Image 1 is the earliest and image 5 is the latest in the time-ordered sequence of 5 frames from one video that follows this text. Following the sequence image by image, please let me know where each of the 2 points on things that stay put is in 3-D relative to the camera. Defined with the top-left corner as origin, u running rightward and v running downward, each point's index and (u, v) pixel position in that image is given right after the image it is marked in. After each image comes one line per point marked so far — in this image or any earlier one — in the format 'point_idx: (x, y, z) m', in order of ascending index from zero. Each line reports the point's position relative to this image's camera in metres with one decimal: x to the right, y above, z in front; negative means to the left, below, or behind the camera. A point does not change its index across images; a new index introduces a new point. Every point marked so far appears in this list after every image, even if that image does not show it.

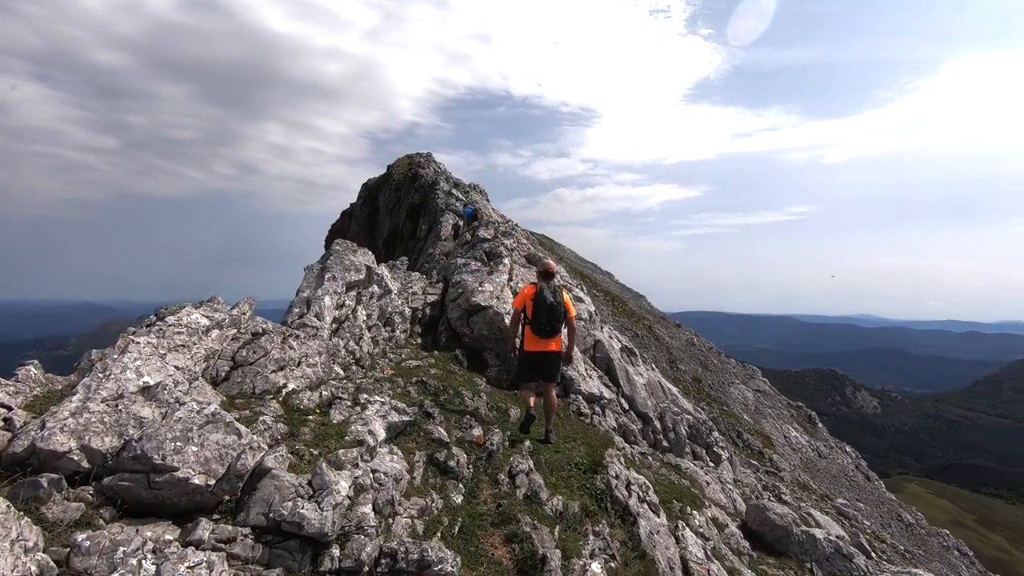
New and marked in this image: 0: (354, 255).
0: (-5.5, +1.2, +18.8) m
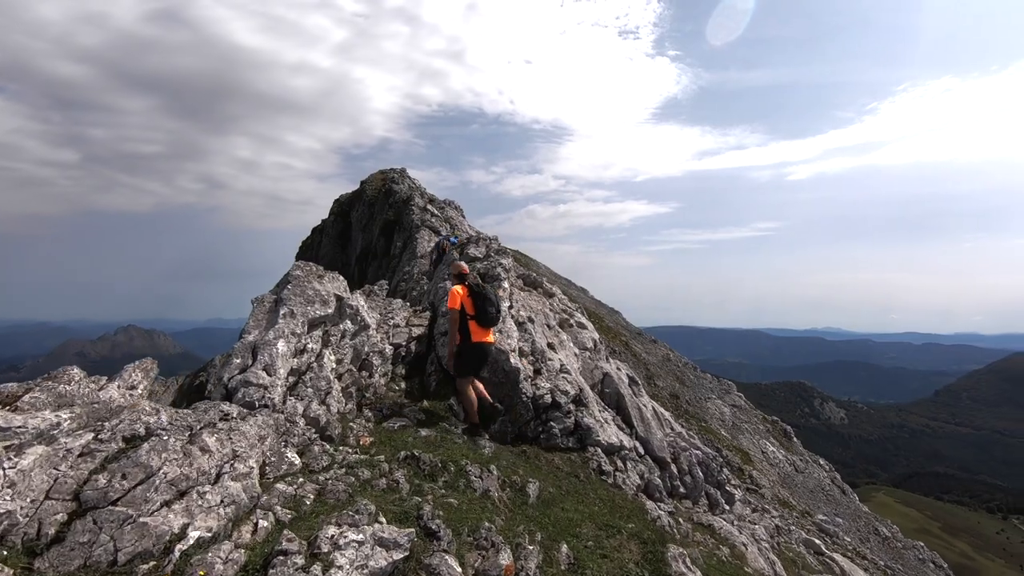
0: (-5.1, +0.2, +14.4) m
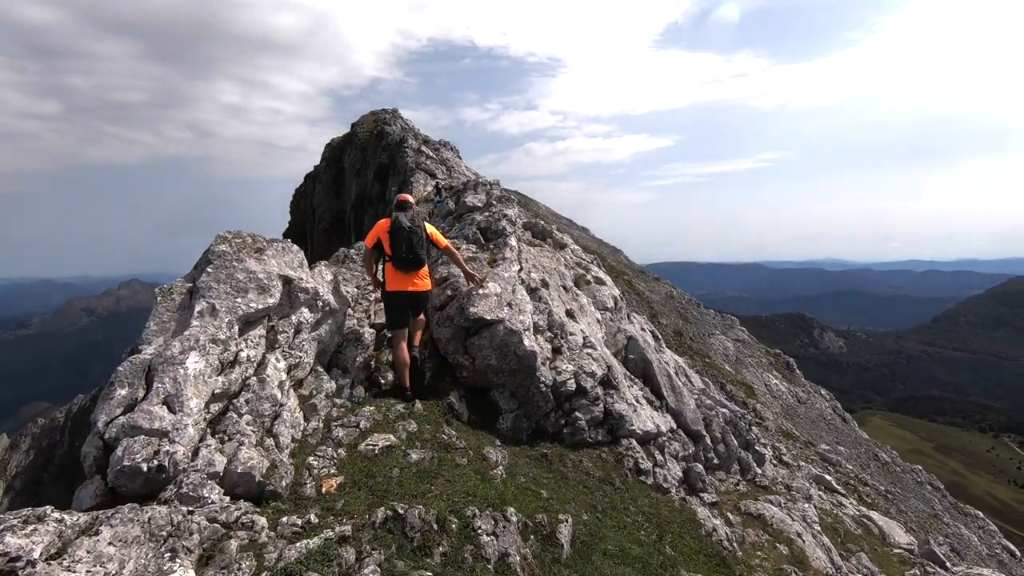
0: (-4.8, +0.6, +10.3) m
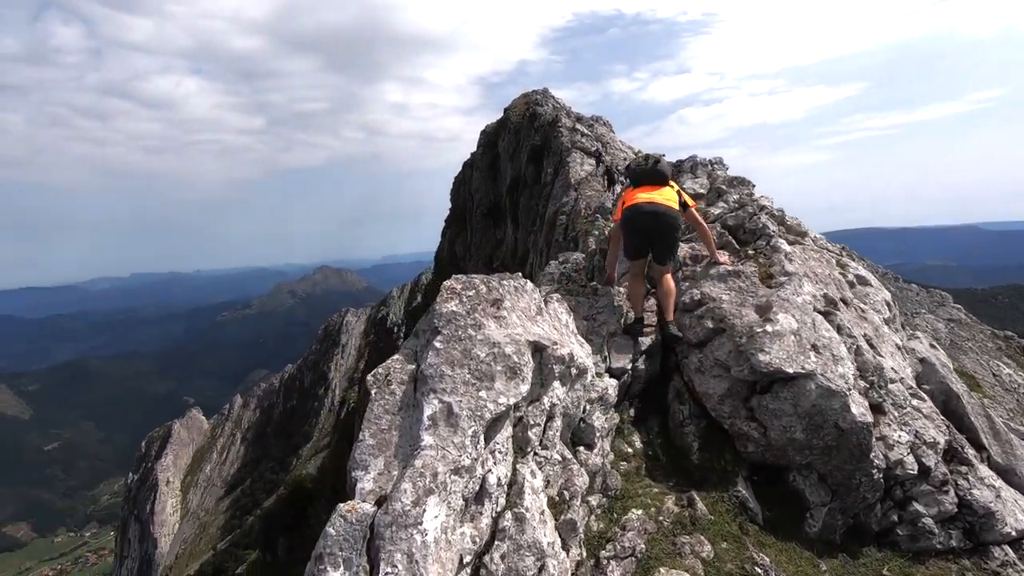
0: (-0.1, -0.3, +6.9) m
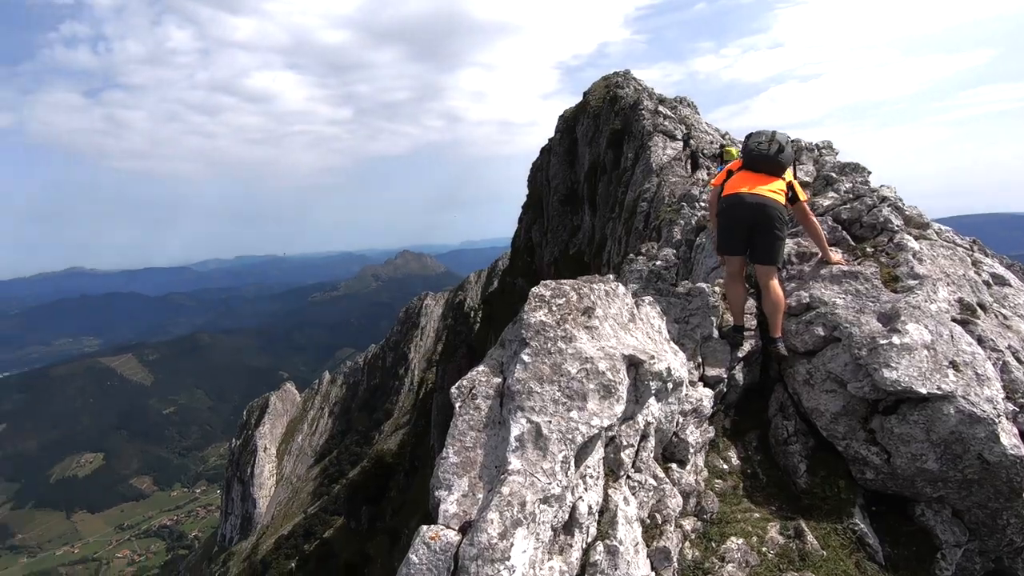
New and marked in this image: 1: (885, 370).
0: (+1.0, -0.4, +6.3) m
1: (+6.0, -1.3, +8.7) m
